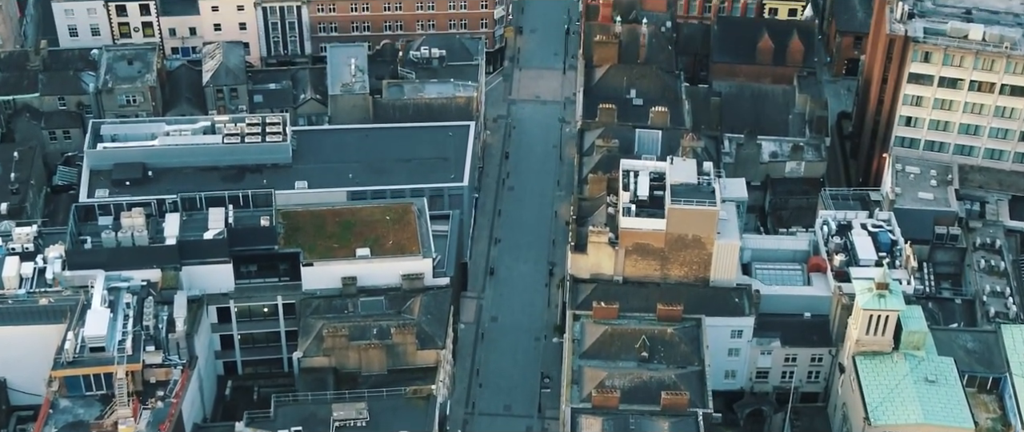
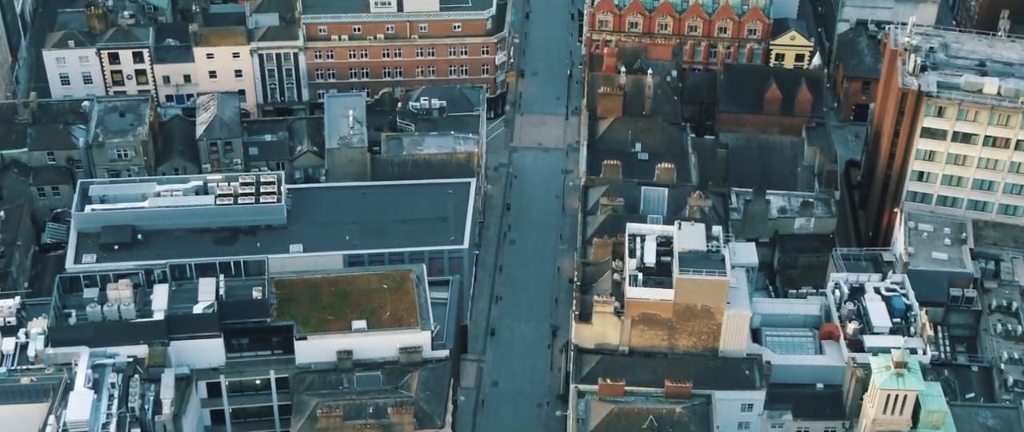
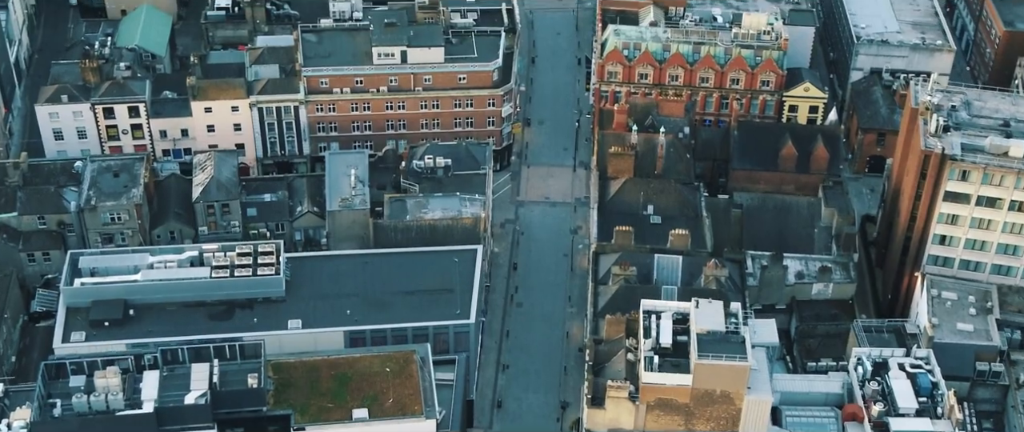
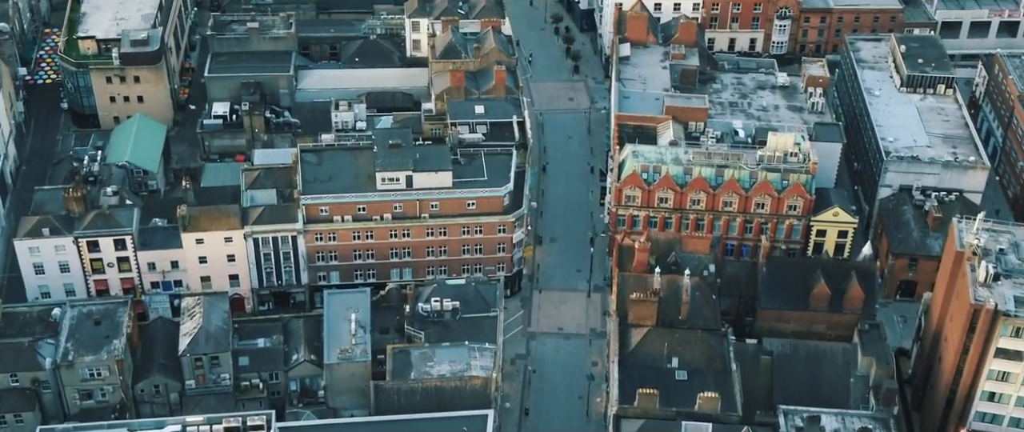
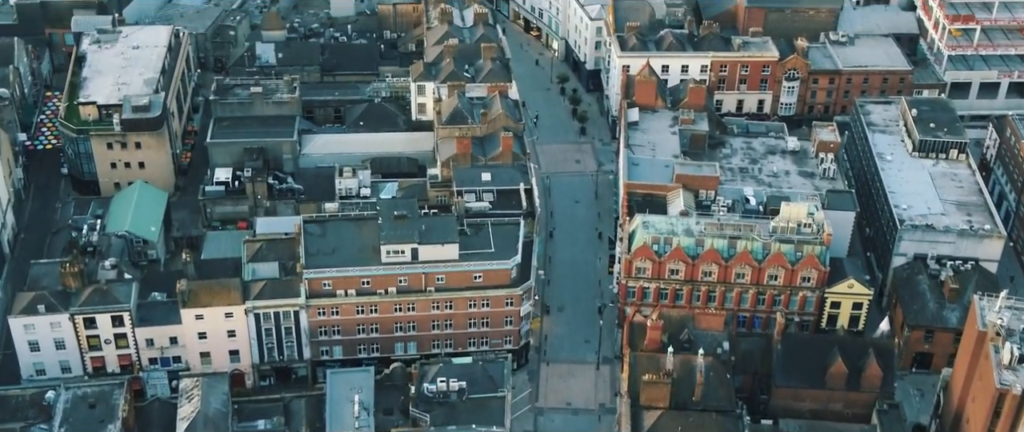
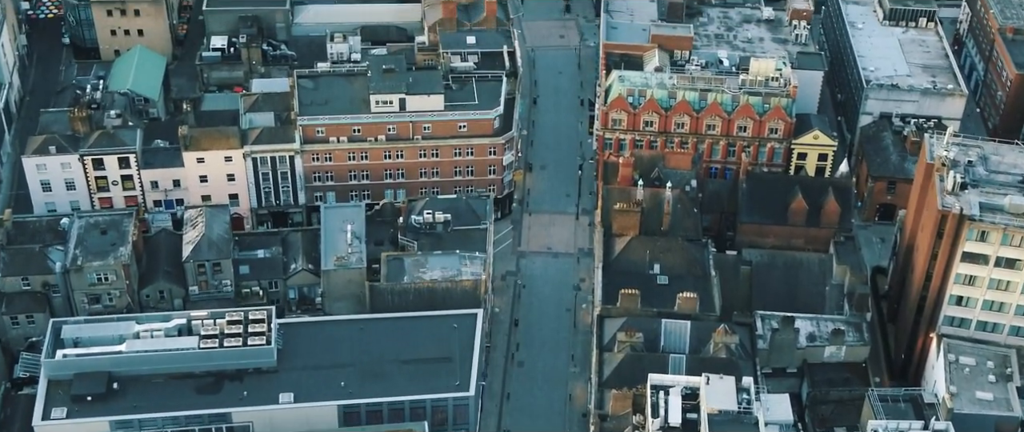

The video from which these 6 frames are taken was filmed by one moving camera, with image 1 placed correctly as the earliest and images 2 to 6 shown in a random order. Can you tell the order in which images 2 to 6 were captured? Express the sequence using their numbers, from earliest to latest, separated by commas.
2, 3, 6, 4, 5
